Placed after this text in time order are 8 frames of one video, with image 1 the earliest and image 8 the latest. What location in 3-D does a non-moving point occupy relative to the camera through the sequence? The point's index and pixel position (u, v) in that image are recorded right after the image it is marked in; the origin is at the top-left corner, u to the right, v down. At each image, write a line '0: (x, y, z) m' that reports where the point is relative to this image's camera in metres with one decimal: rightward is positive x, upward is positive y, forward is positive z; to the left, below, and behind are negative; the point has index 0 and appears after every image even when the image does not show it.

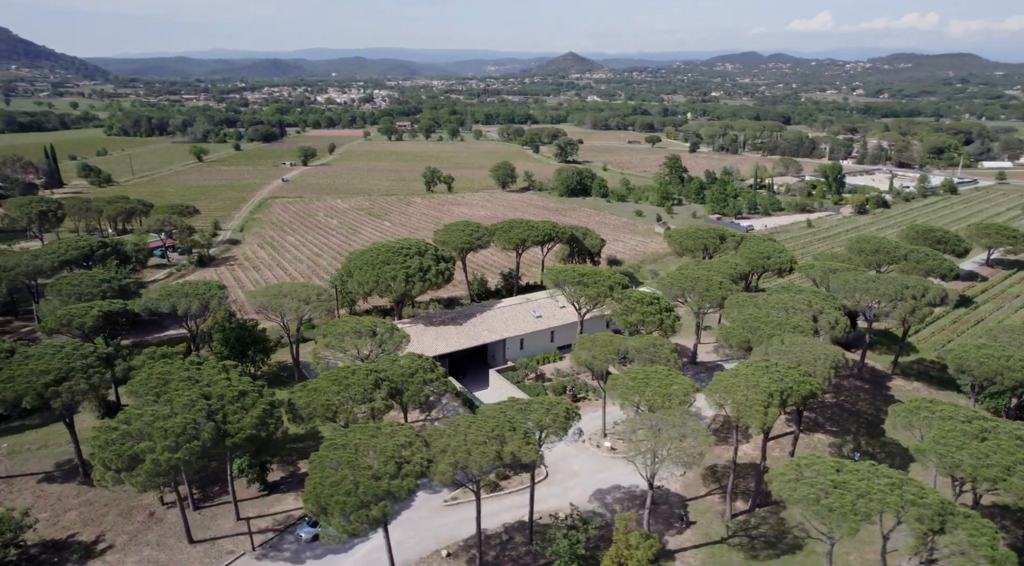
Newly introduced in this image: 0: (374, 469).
0: (-3.8, -5.4, +20.0) m
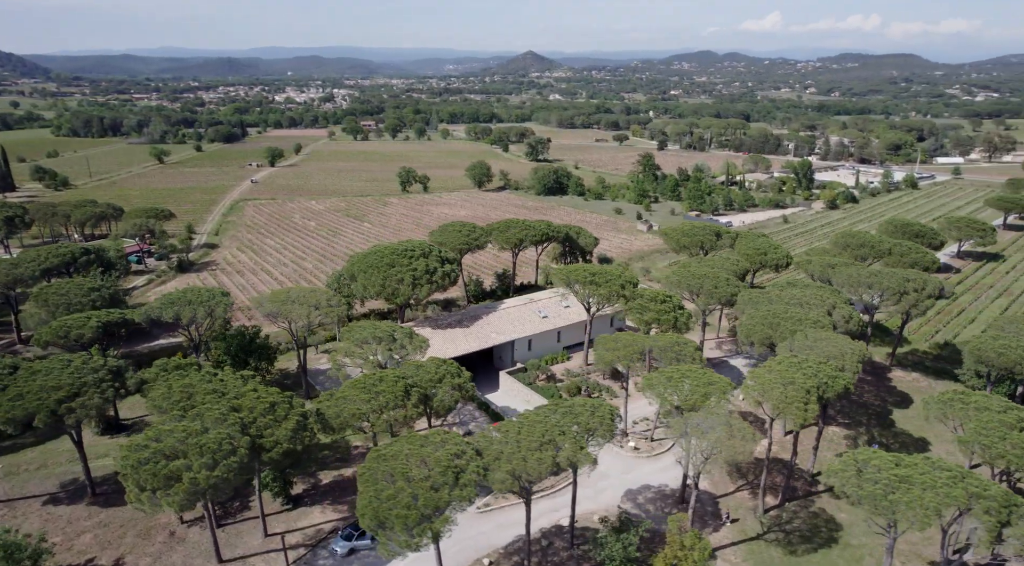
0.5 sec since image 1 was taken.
0: (-2.1, -5.5, +19.4) m
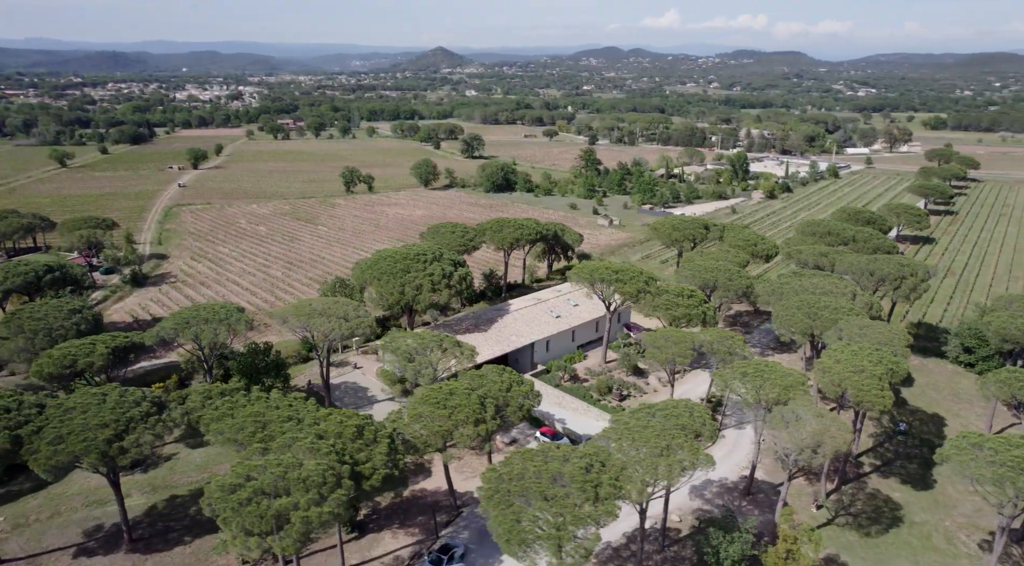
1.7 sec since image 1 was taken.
0: (+1.7, -5.7, +18.6) m
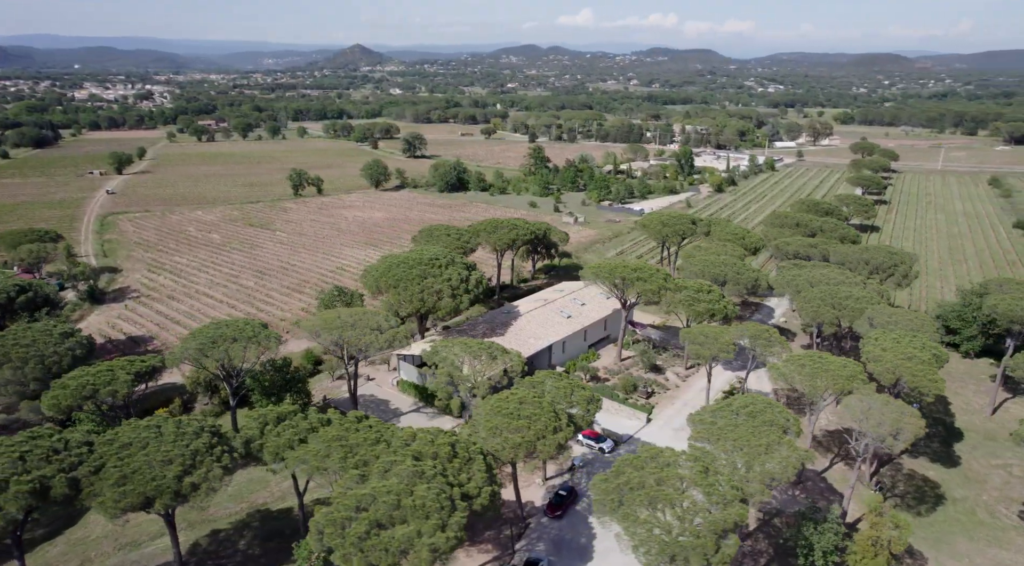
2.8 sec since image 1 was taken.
0: (+5.0, -5.8, +18.3) m
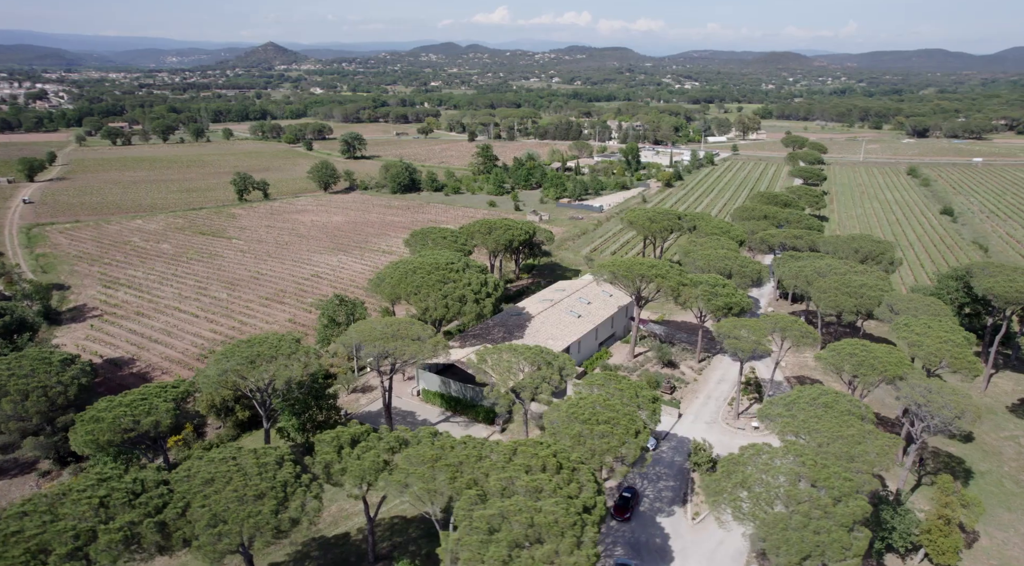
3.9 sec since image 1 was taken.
0: (+8.2, -5.6, +18.4) m
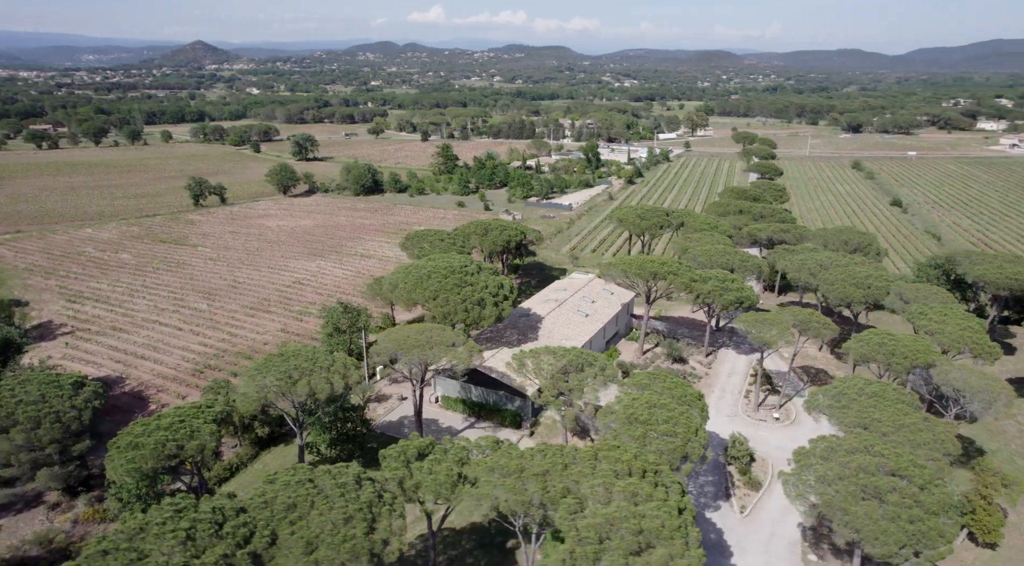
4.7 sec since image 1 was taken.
0: (+10.6, -5.5, +18.8) m
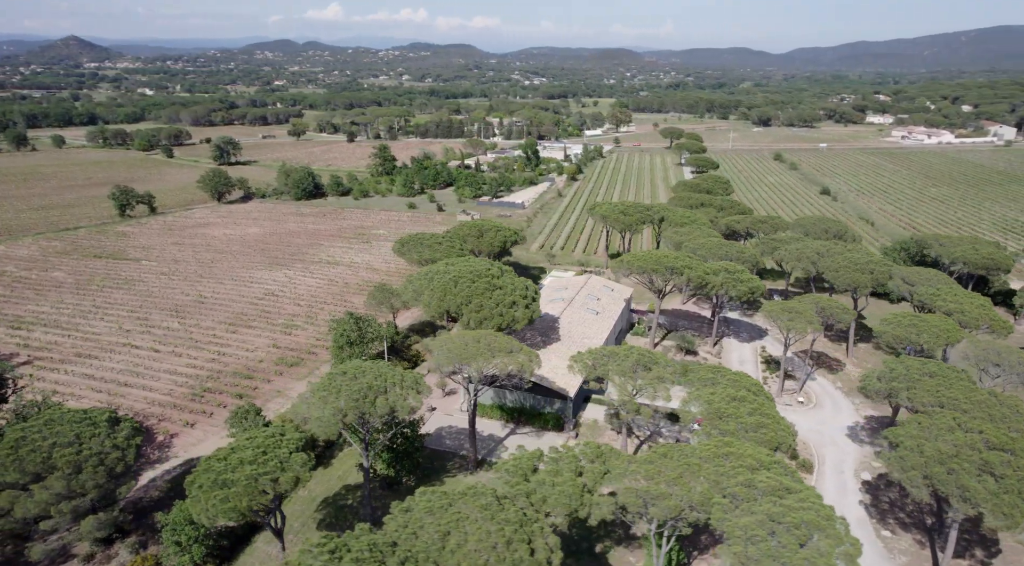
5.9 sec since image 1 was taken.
0: (+14.1, -5.0, +19.9) m
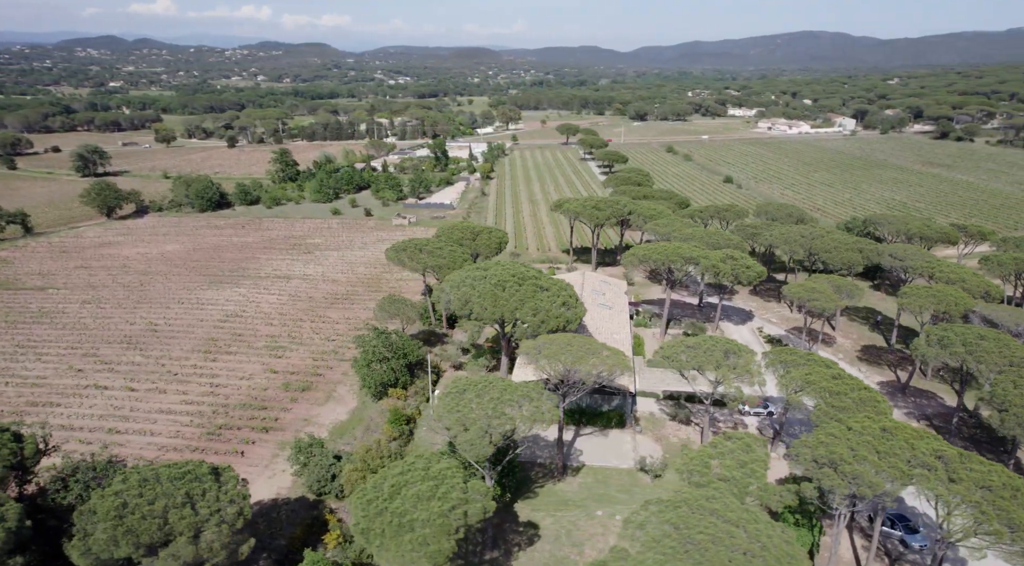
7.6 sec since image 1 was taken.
0: (+18.7, -3.9, +22.4) m
